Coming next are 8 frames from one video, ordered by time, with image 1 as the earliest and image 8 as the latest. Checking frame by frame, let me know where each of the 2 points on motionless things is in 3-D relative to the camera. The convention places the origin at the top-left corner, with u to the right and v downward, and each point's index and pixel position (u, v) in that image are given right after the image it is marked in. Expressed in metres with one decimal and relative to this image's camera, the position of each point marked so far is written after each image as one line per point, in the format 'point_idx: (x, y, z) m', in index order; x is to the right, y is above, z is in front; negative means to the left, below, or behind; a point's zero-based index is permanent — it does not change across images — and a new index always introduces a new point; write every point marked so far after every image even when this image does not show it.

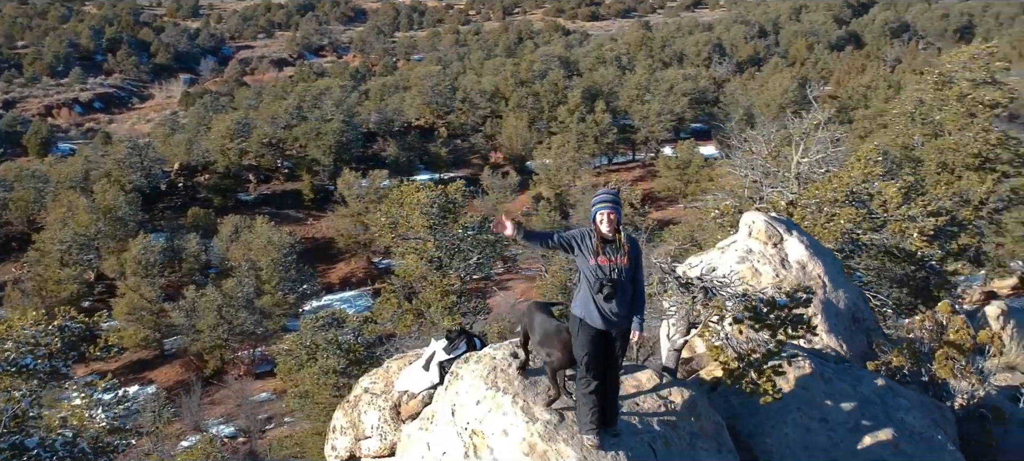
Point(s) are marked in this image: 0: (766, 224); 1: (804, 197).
0: (+2.2, +0.1, +8.6) m
1: (+3.0, +0.3, +10.2) m
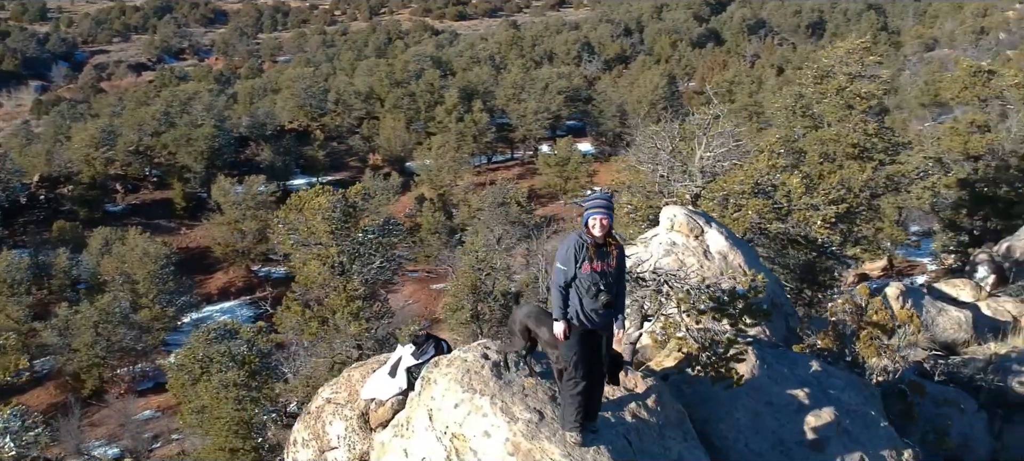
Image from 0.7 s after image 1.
0: (+1.6, +0.1, +8.8) m
1: (+2.1, +0.4, +10.6) m
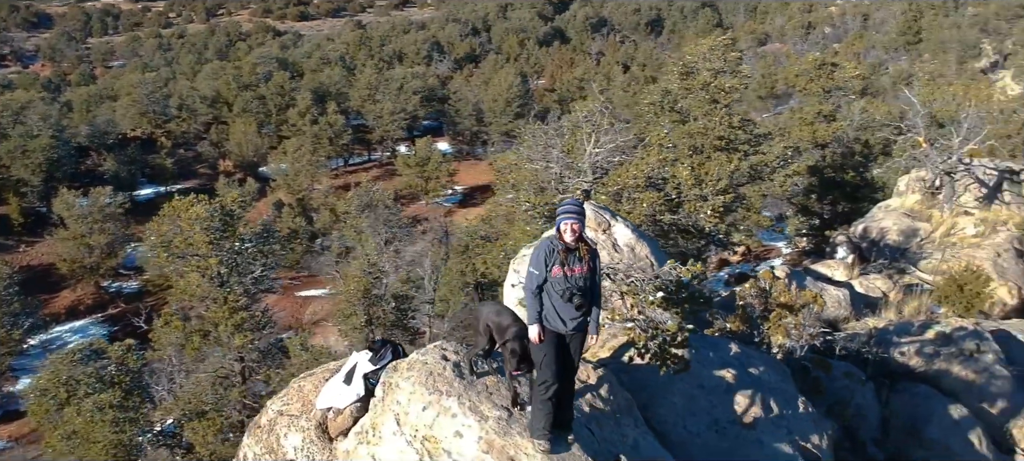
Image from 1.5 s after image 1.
0: (+0.8, +0.2, +9.1) m
1: (+1.0, +0.5, +10.9) m
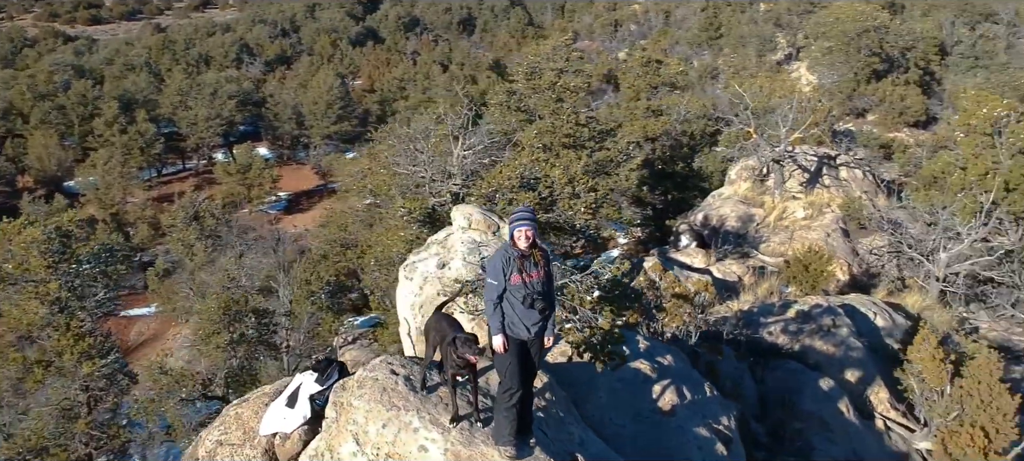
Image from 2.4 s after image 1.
0: (-0.3, +0.1, +9.2) m
1: (-0.4, +0.5, +11.0) m
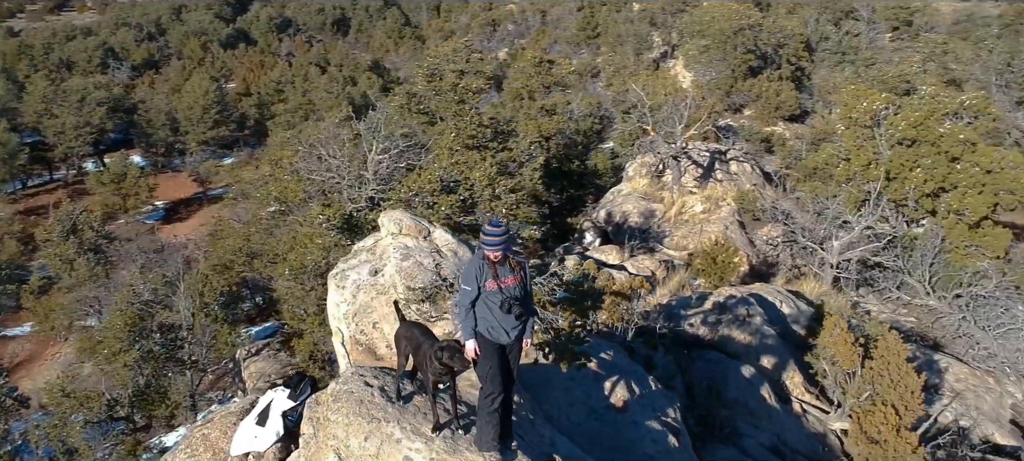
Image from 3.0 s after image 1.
0: (-0.9, +0.1, +9.1) m
1: (-1.2, +0.4, +11.0) m
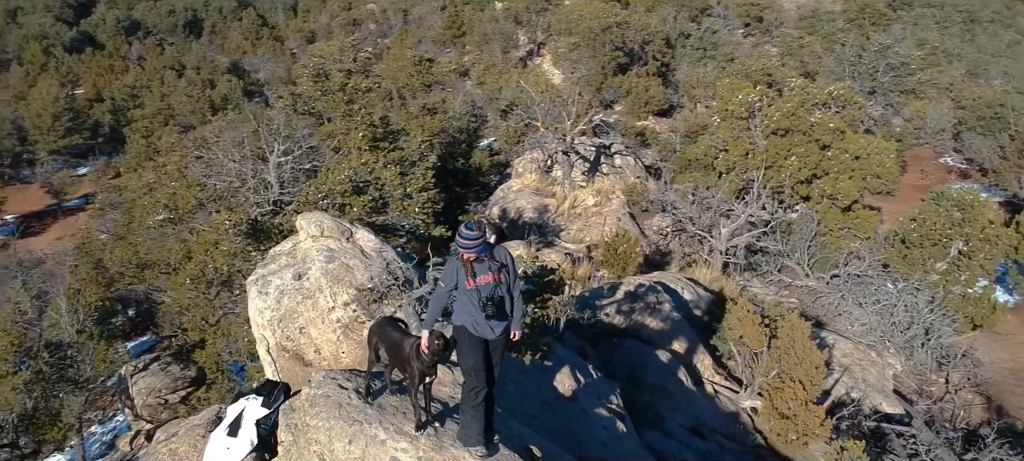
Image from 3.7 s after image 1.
0: (-1.6, +0.1, +9.0) m
1: (-2.2, +0.4, +10.8) m
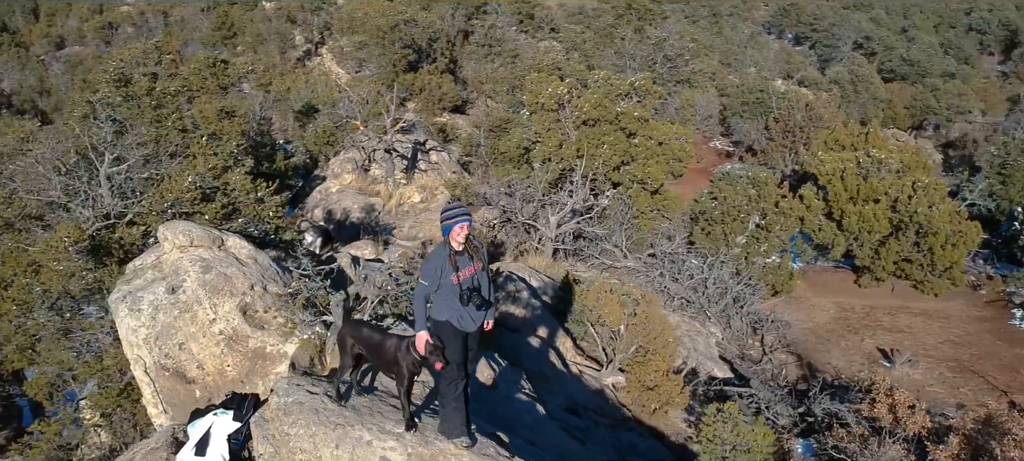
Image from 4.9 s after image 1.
0: (-2.7, 0.0, +8.6) m
1: (-3.6, +0.3, +10.1) m
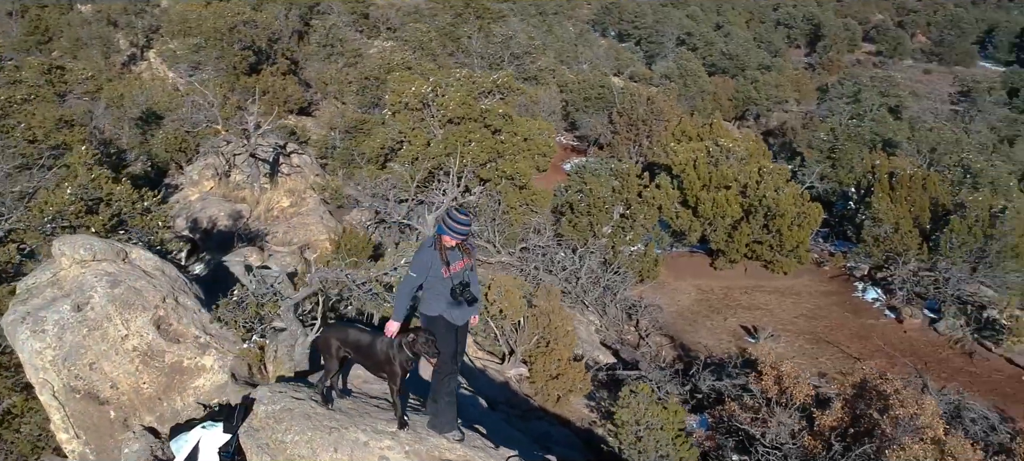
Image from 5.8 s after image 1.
0: (-3.3, -0.1, +8.1) m
1: (-4.6, +0.1, +9.5) m
